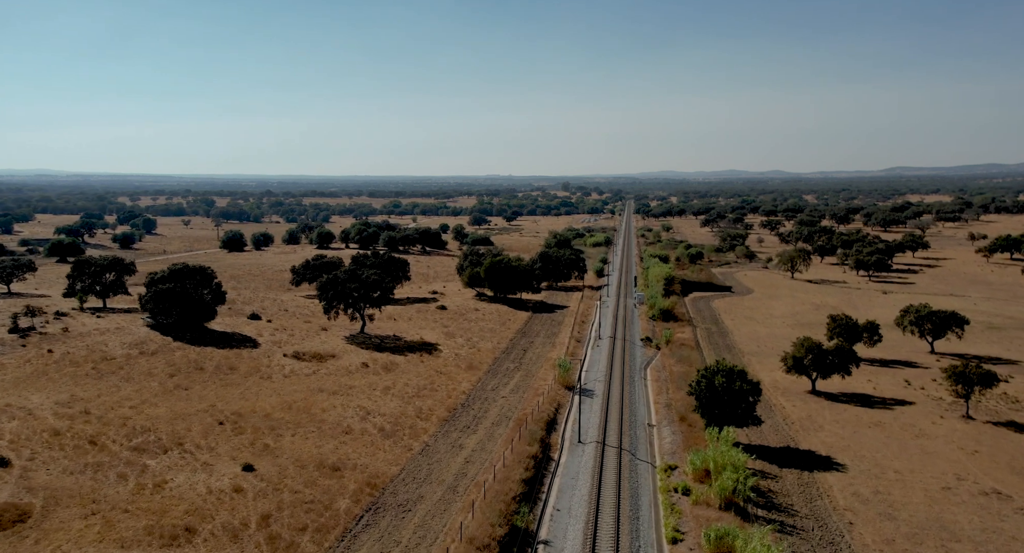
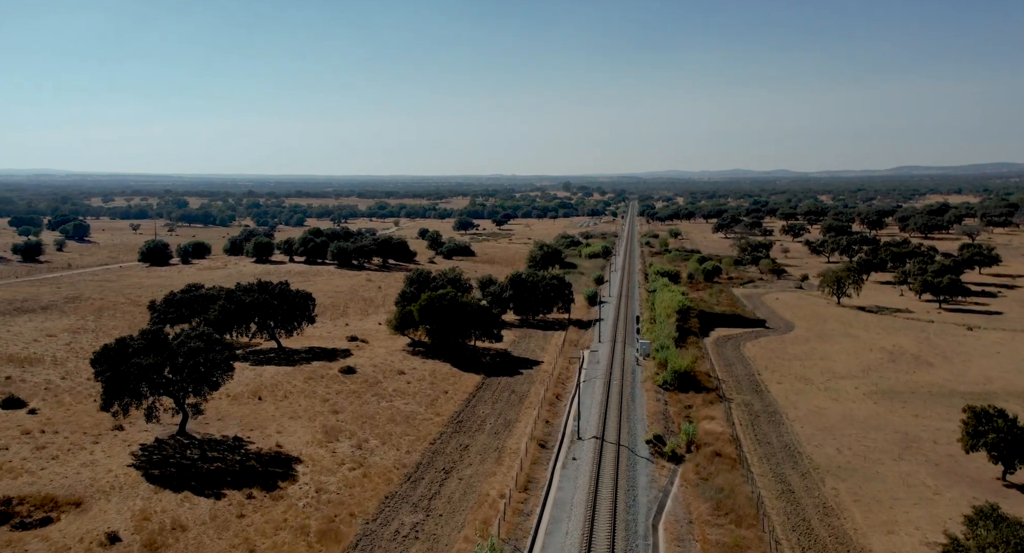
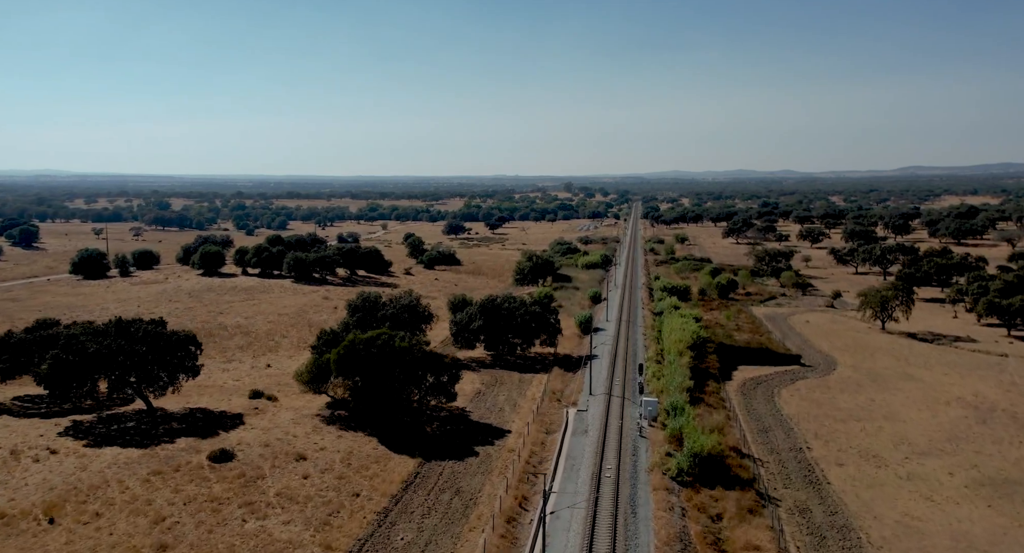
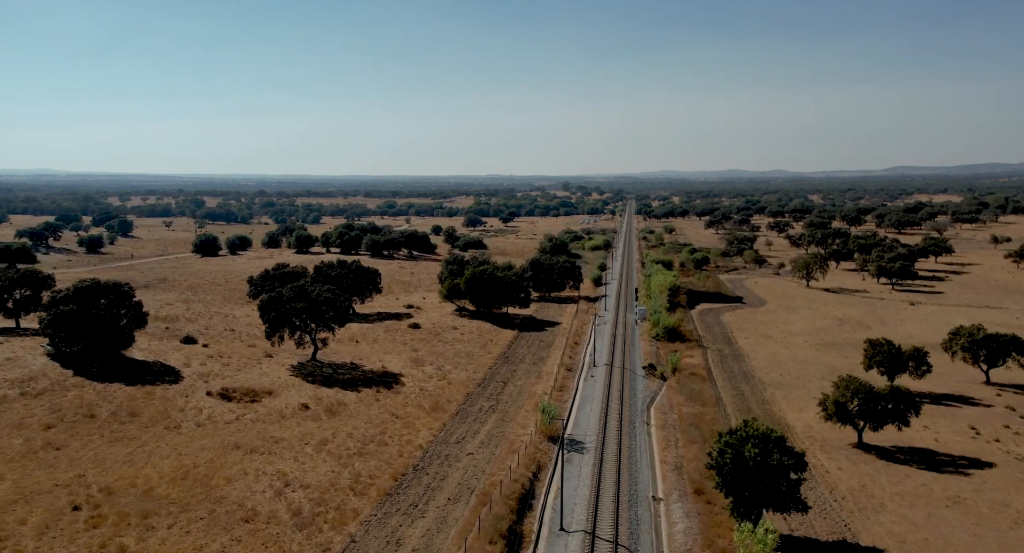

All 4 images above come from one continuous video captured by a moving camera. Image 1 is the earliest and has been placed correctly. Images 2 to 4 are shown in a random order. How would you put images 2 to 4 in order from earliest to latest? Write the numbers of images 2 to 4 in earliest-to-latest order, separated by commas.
4, 2, 3
